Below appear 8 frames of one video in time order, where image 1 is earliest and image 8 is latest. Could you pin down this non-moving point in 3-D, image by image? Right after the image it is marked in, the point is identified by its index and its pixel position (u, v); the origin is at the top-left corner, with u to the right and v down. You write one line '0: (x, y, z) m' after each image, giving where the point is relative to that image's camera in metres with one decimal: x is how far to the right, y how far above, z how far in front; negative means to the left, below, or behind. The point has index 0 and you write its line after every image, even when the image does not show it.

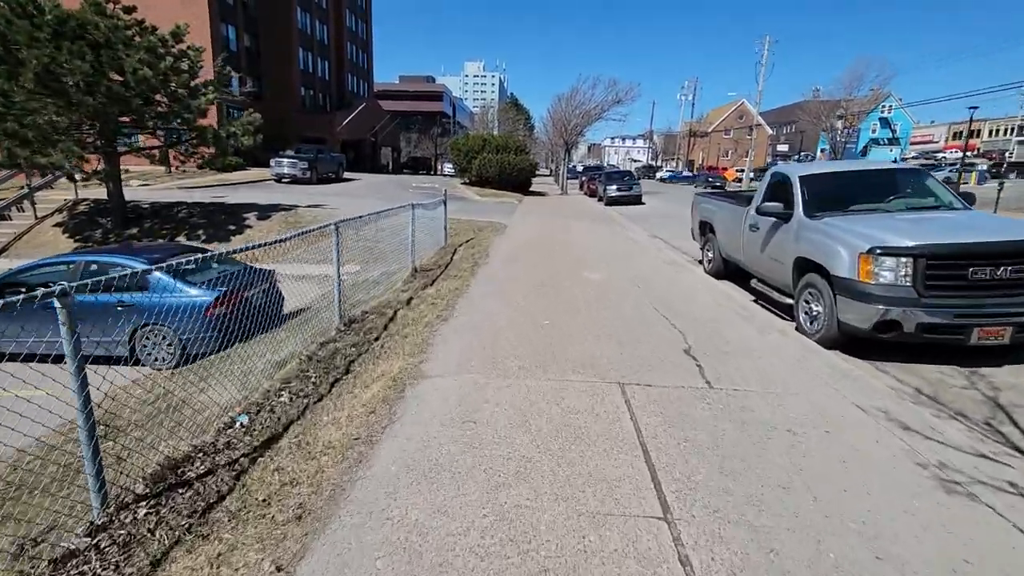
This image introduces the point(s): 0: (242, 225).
0: (-7.2, +1.7, +13.8) m
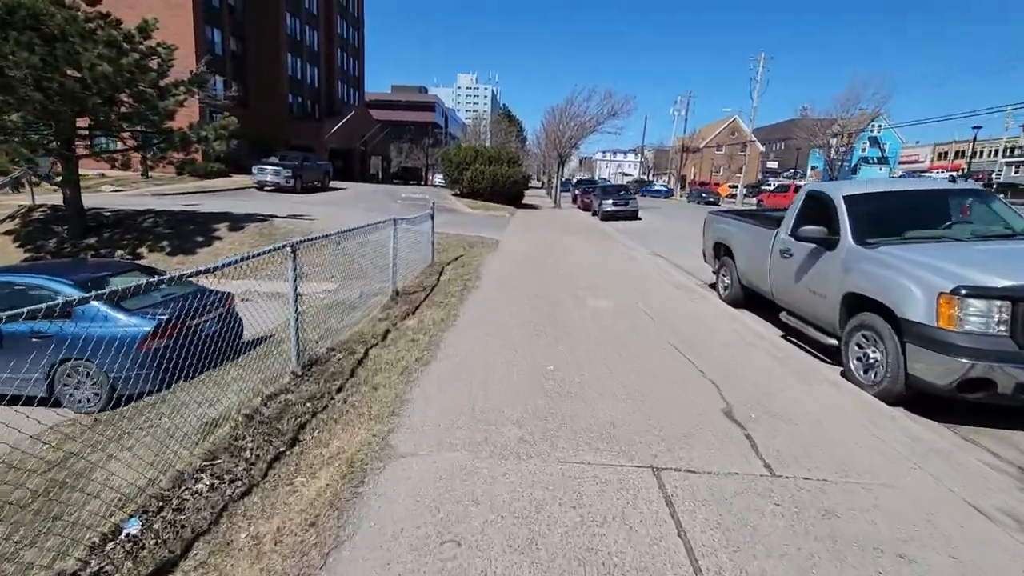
0: (-7.4, +1.3, +12.7) m
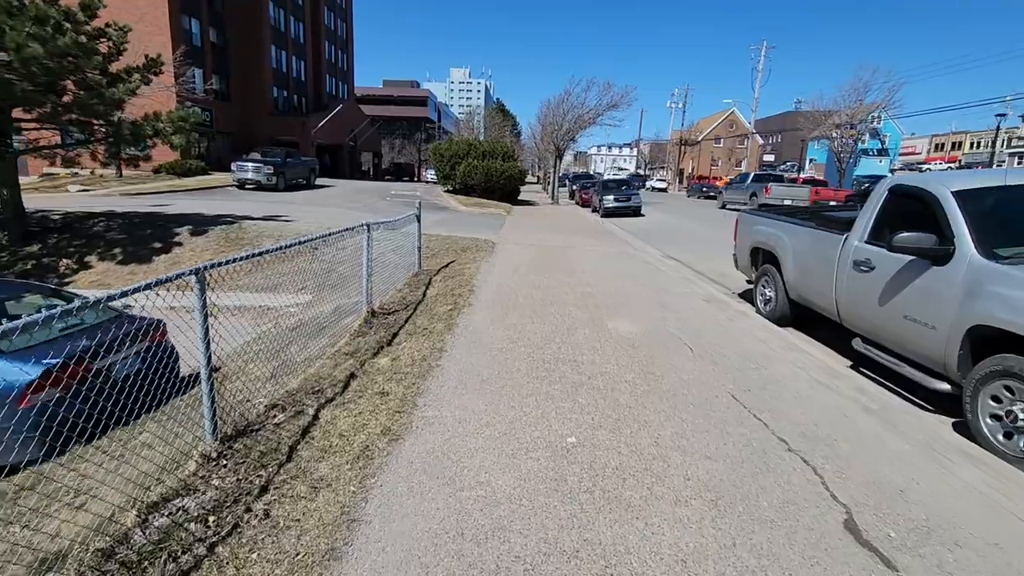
0: (-7.4, +1.0, +11.3) m
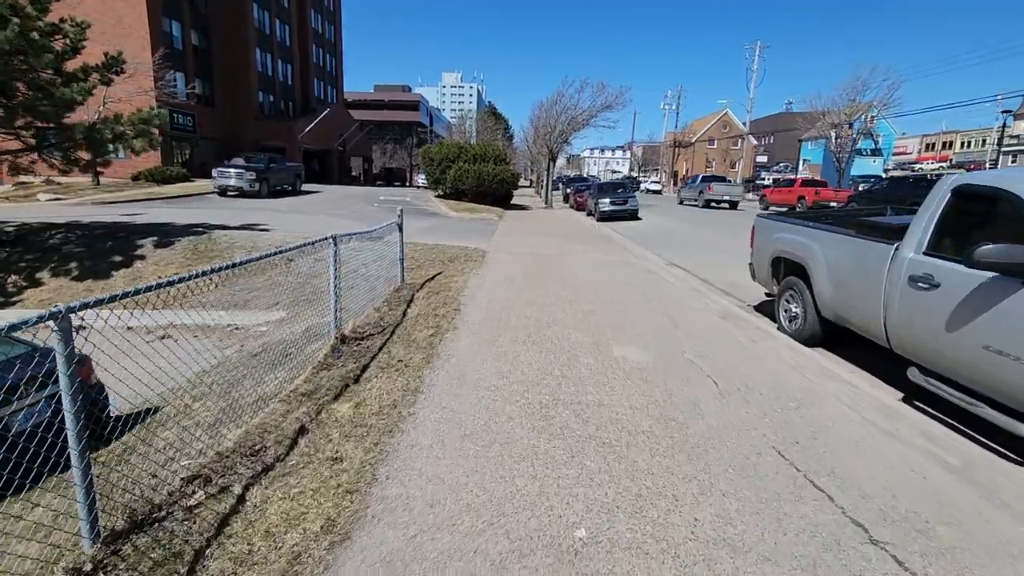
0: (-7.6, +0.7, +10.4) m
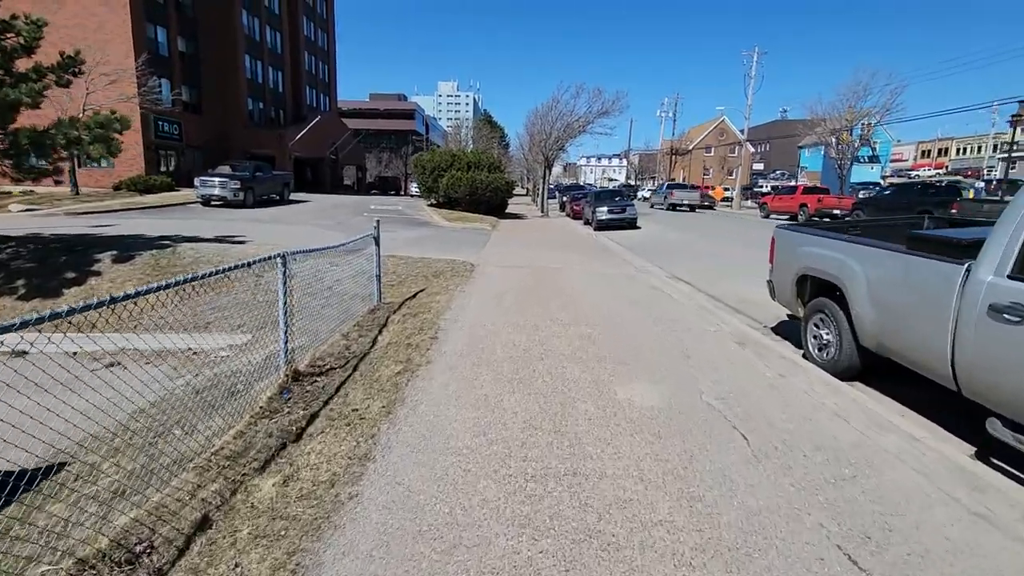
0: (-7.8, +0.3, +9.5) m
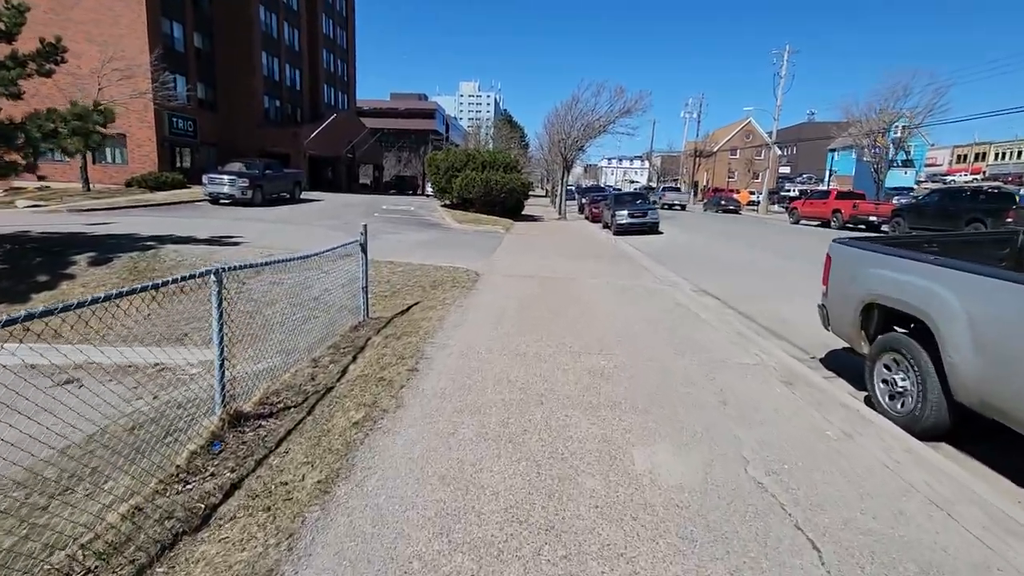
0: (-7.6, +0.3, +8.8) m
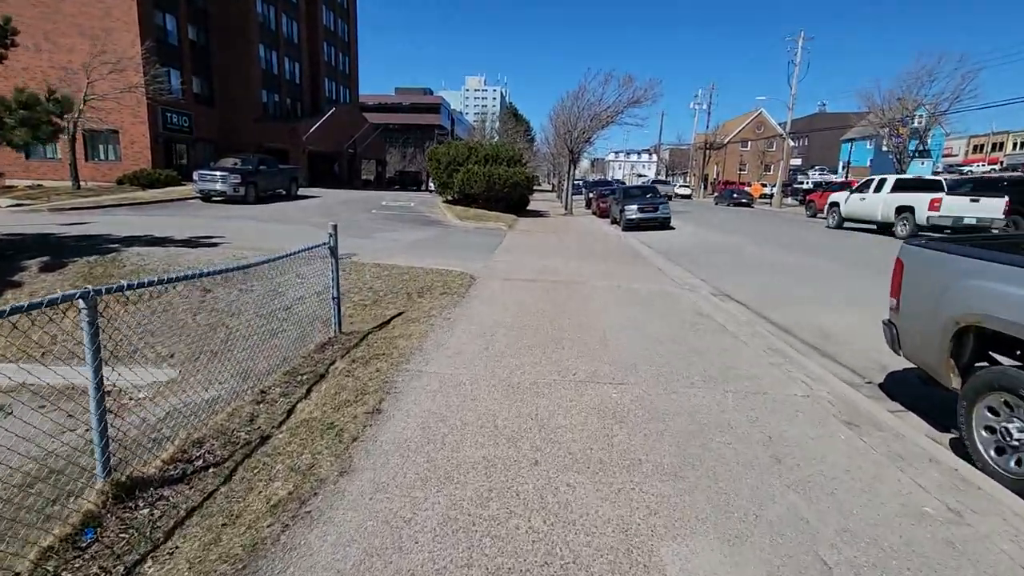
0: (-7.7, +0.1, +7.9) m
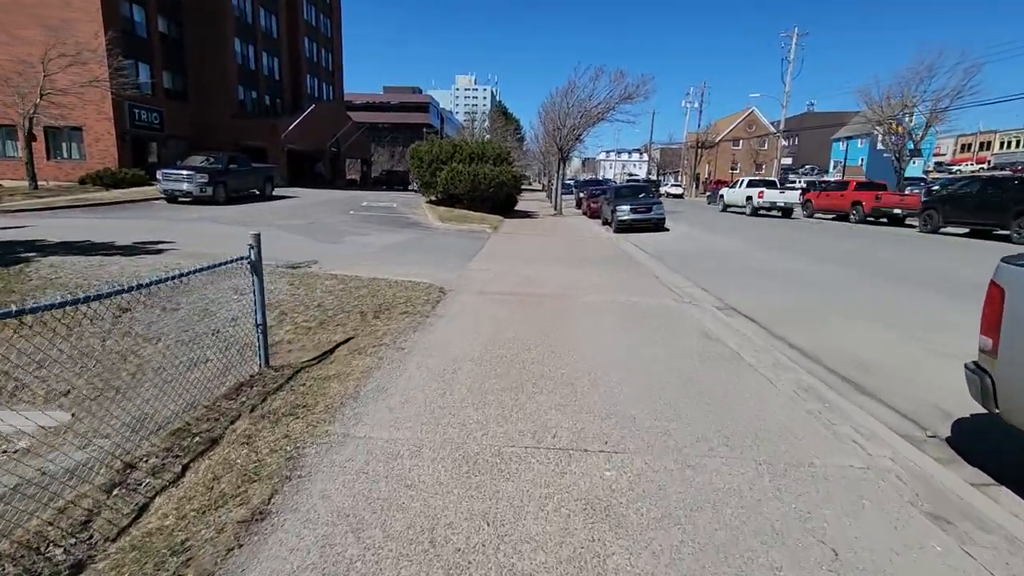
0: (-8.0, -0.1, +6.6) m
